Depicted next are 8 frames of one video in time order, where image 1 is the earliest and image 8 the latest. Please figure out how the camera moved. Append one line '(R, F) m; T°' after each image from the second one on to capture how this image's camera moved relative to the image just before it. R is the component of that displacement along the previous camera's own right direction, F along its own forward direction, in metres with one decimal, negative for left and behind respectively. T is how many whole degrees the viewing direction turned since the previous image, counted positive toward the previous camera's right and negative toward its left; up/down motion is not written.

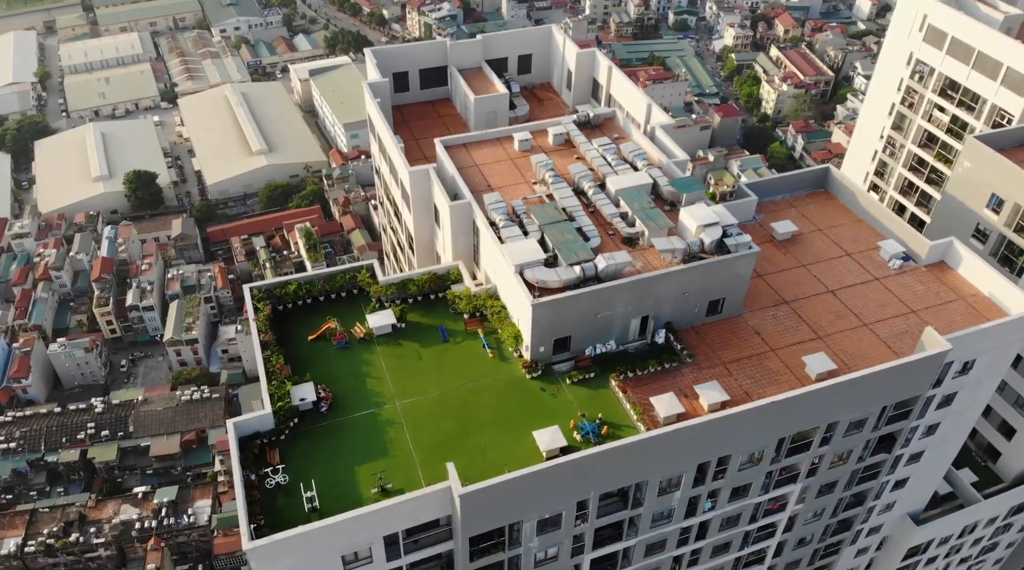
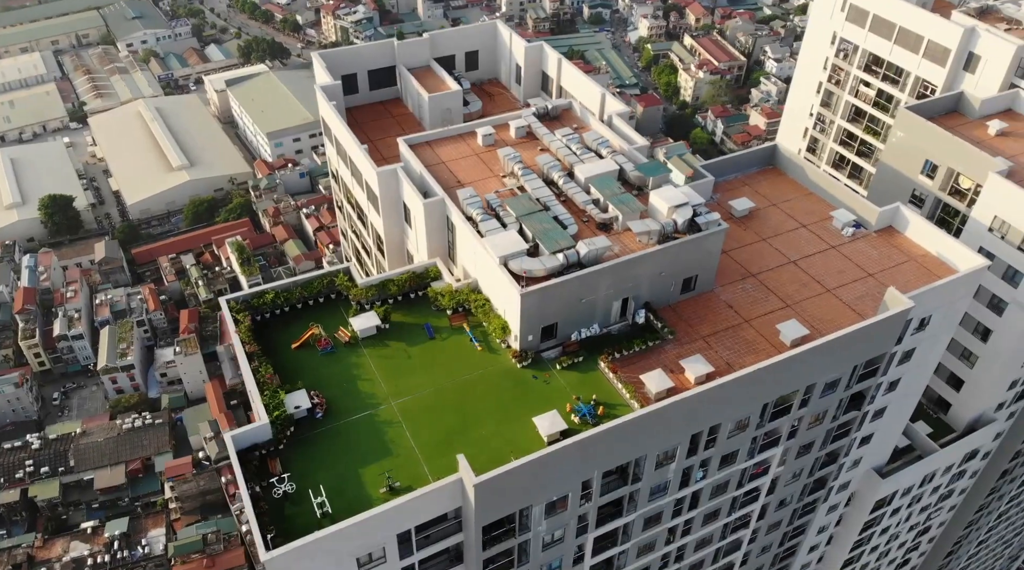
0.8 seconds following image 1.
(-2.8, -0.3) m; +5°
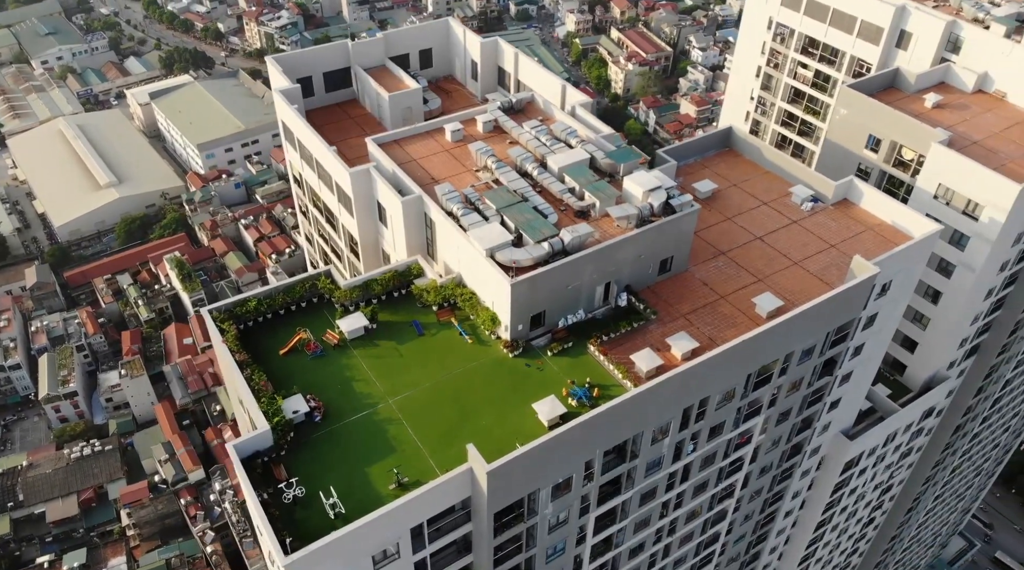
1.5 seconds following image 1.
(-2.5, -0.4) m; +4°
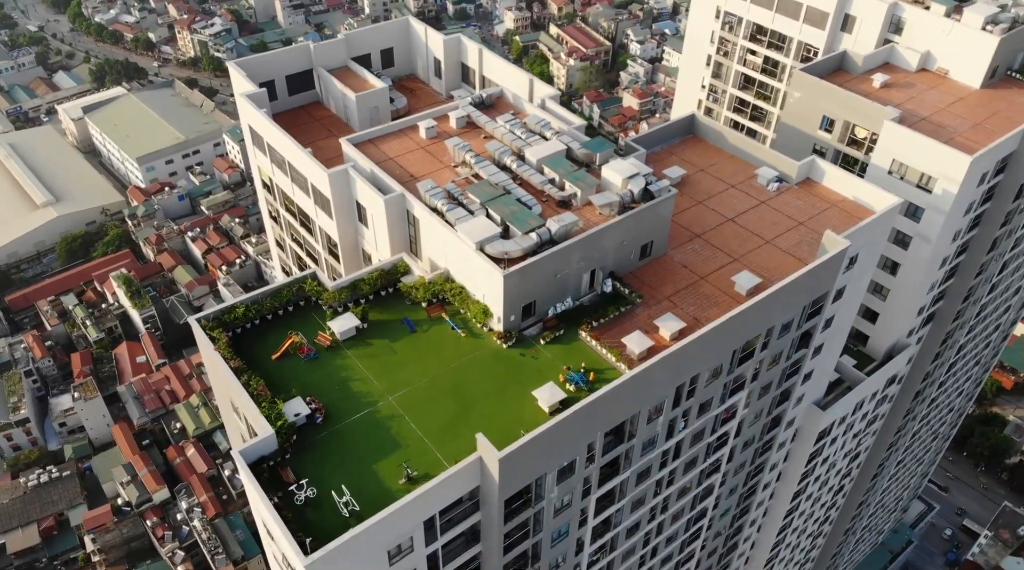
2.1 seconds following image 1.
(-2.2, -0.5) m; +4°
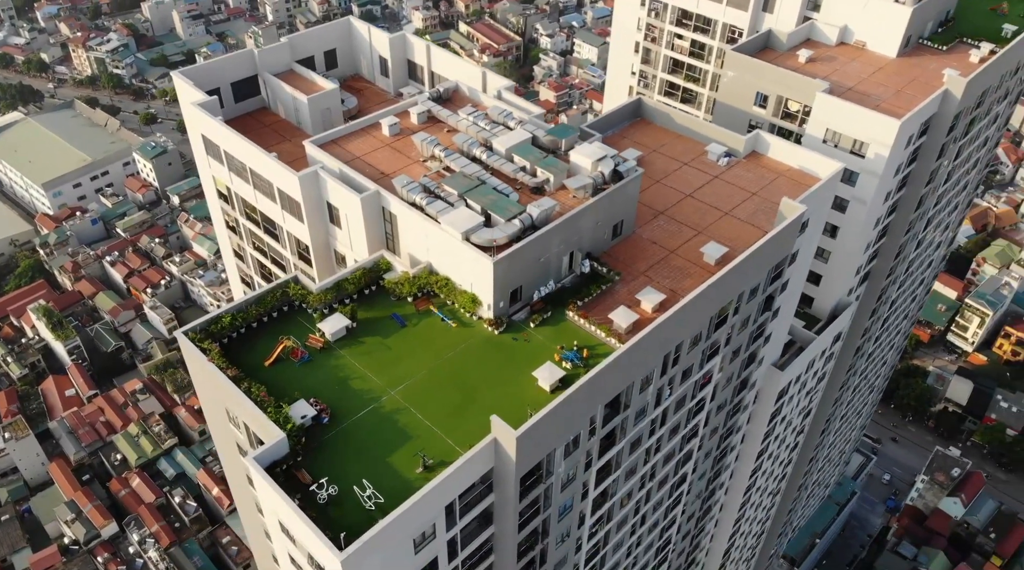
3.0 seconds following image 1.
(-3.4, -0.7) m; +6°
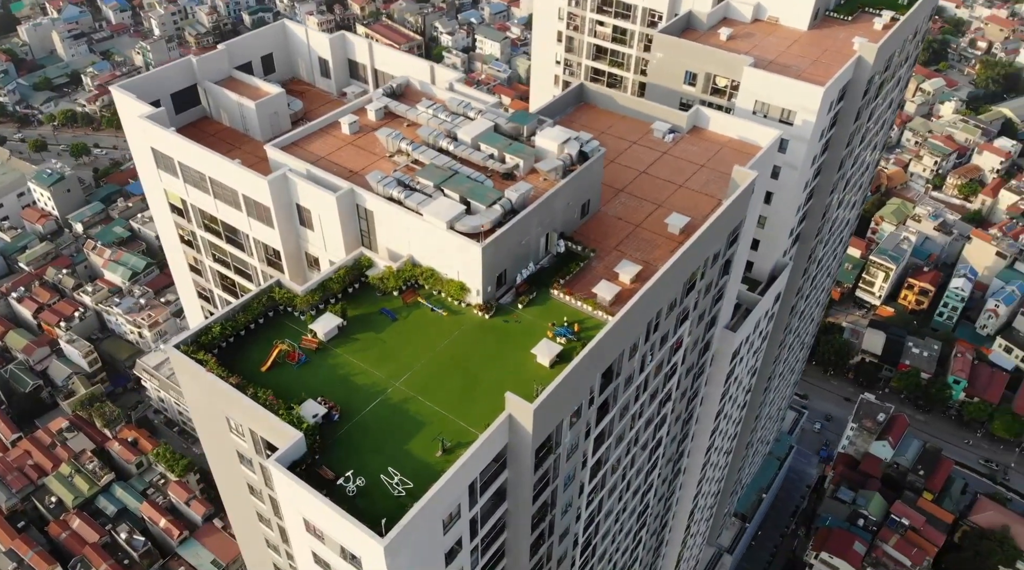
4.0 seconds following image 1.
(-4.0, -0.9) m; +6°
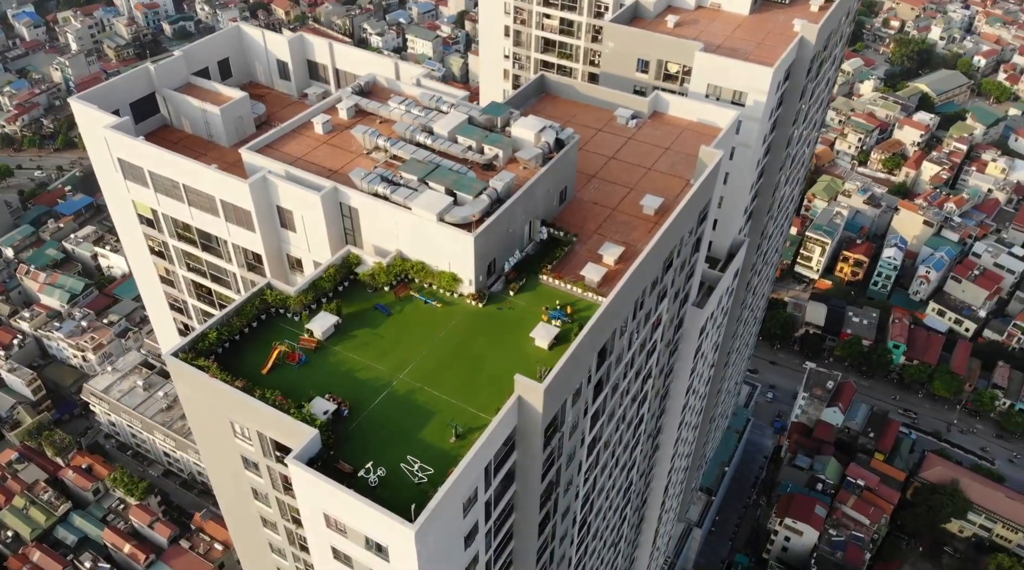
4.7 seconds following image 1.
(-2.9, -0.8) m; +4°
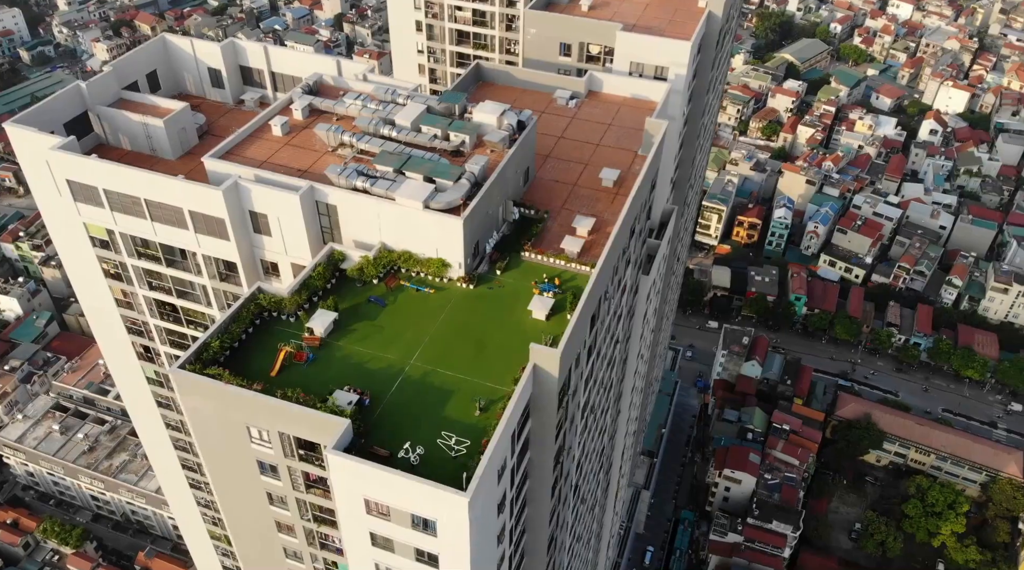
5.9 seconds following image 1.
(-5.3, -1.2) m; +8°
